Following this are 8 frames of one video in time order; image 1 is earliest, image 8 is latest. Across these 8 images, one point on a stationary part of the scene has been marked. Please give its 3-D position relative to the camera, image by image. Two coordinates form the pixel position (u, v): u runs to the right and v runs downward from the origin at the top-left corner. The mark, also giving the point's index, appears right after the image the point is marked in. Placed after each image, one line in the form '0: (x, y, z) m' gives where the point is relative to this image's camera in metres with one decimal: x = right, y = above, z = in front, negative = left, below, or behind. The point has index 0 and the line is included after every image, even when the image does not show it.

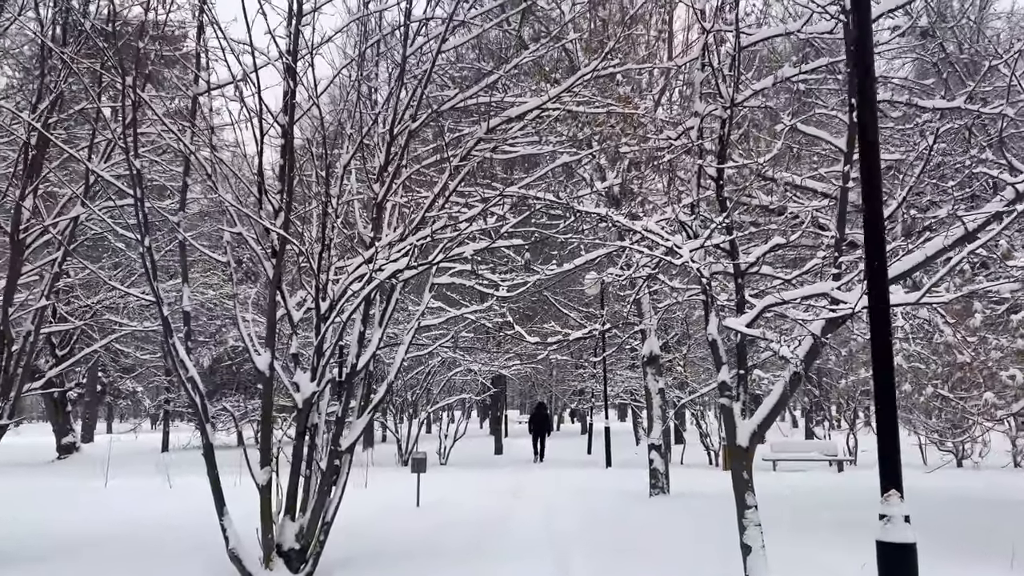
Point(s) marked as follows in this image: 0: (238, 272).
0: (-2.5, +0.1, +7.0) m
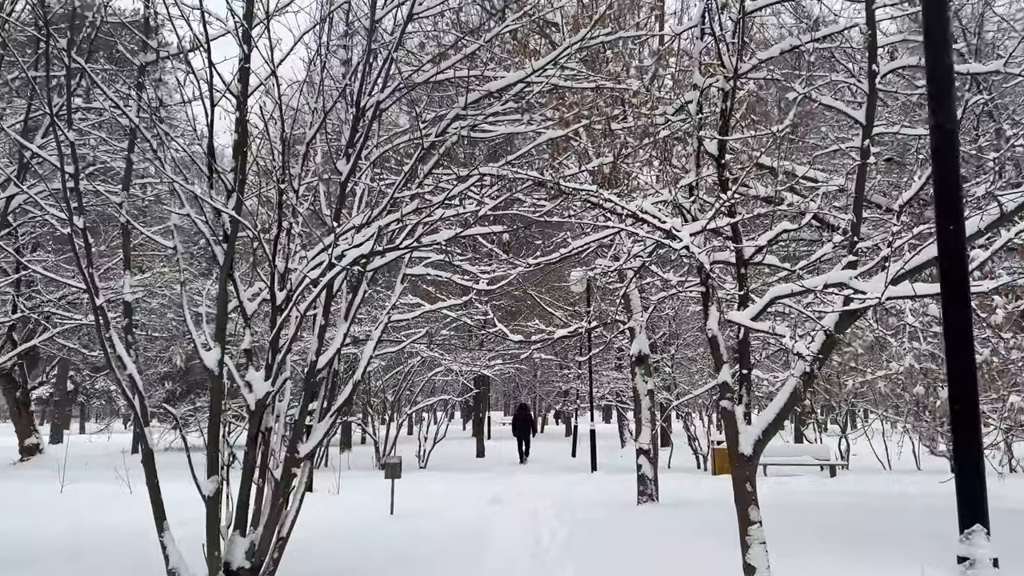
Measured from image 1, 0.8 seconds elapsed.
0: (-2.7, +0.2, +6.3) m
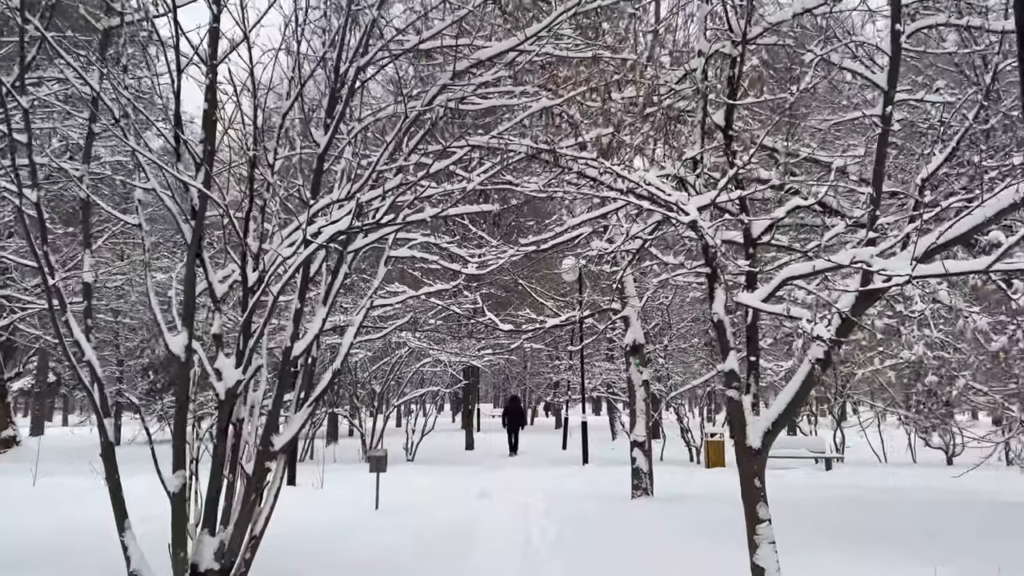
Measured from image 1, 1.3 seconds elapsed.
0: (-2.7, +0.4, +5.8) m
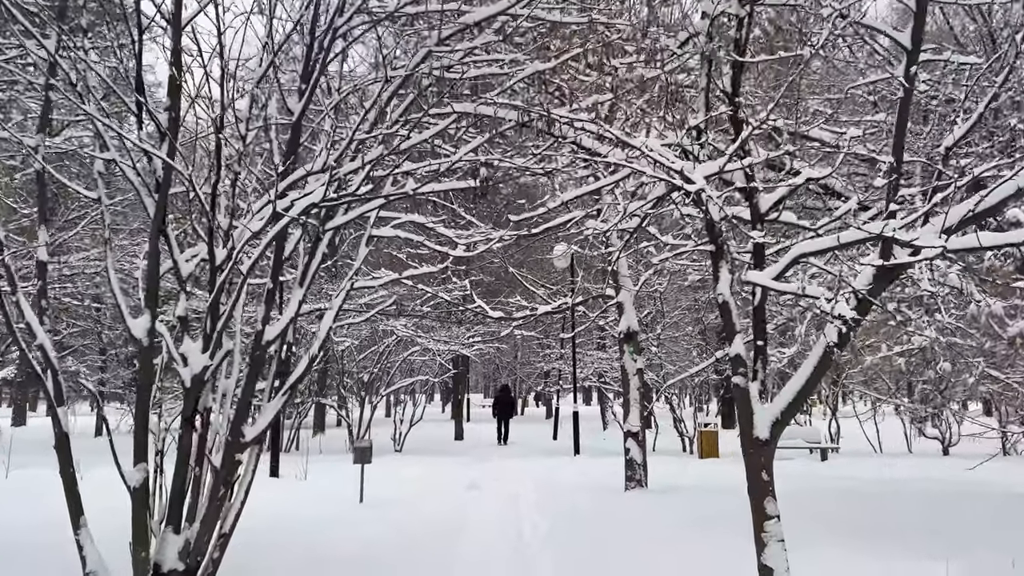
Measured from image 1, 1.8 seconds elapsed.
0: (-2.8, +0.5, +5.4) m
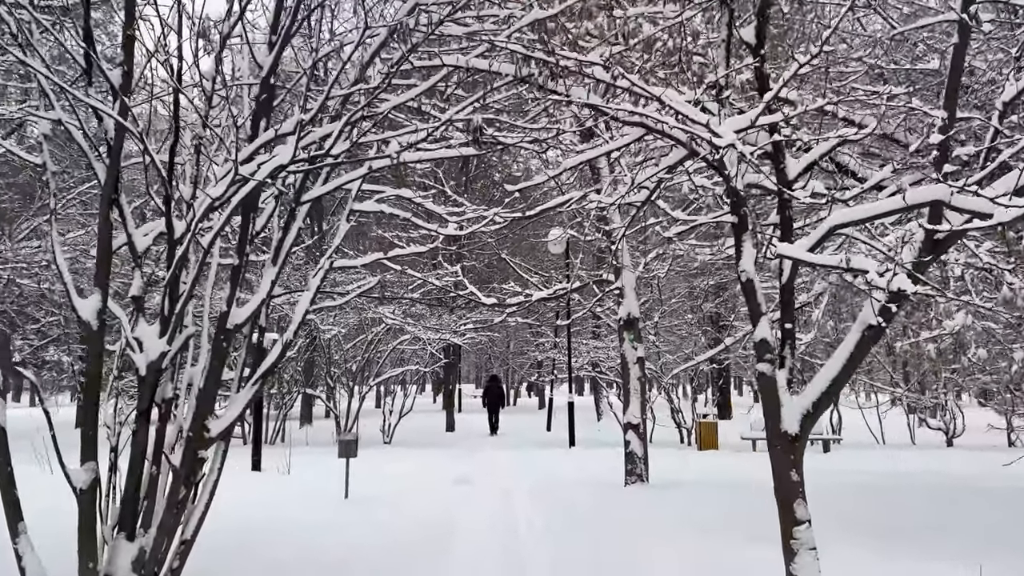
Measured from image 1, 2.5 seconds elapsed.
0: (-2.8, +0.7, +4.8) m
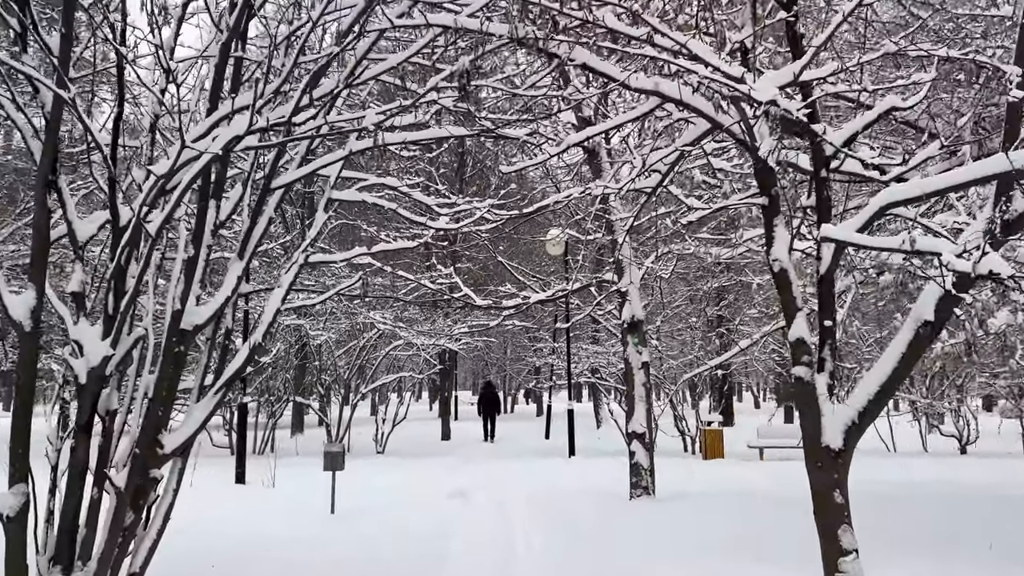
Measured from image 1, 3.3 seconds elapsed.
0: (-2.8, +0.7, +4.2) m
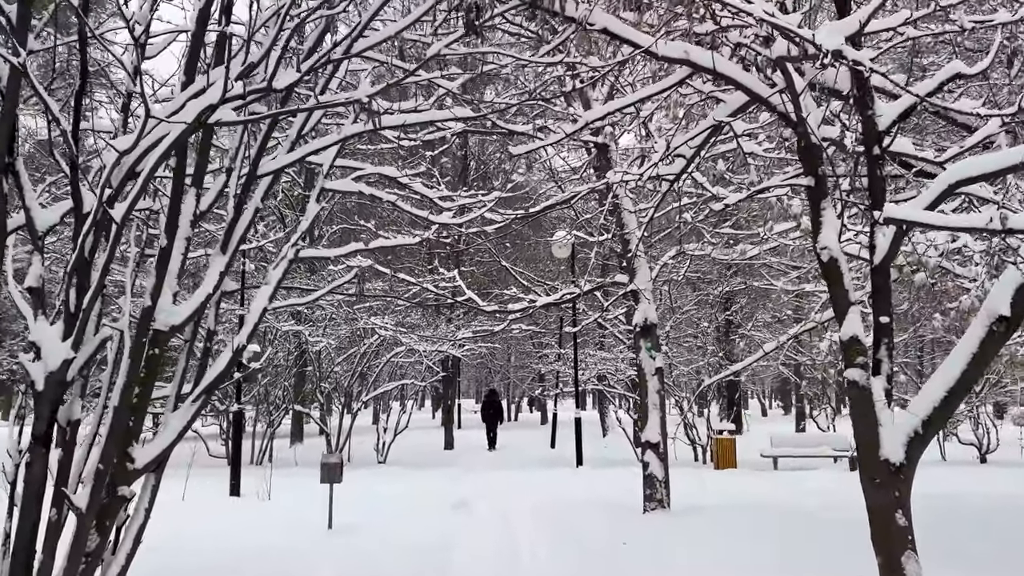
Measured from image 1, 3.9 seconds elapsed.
0: (-2.8, +0.7, +3.7) m
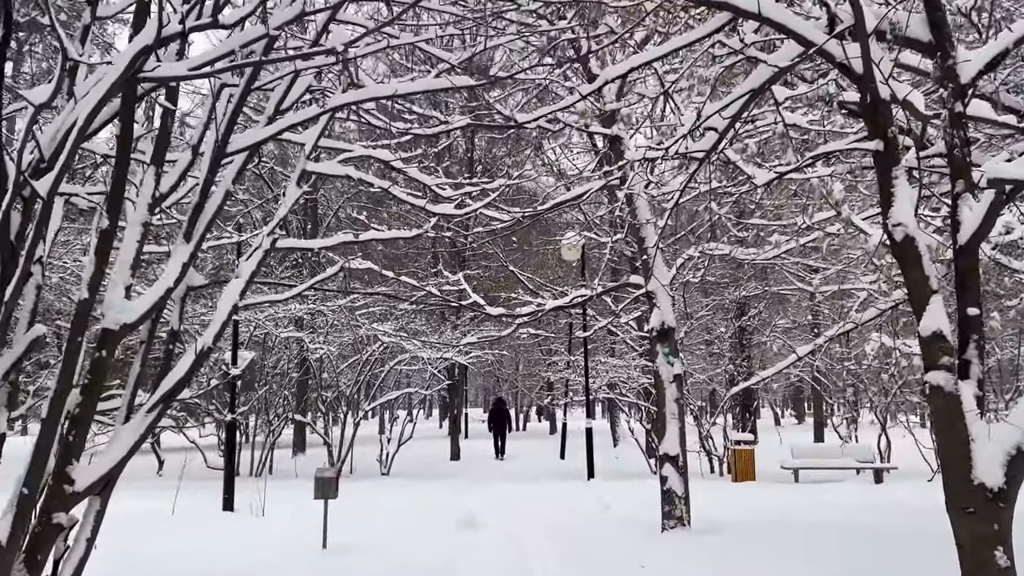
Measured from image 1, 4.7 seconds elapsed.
0: (-2.8, +0.8, +3.2) m
